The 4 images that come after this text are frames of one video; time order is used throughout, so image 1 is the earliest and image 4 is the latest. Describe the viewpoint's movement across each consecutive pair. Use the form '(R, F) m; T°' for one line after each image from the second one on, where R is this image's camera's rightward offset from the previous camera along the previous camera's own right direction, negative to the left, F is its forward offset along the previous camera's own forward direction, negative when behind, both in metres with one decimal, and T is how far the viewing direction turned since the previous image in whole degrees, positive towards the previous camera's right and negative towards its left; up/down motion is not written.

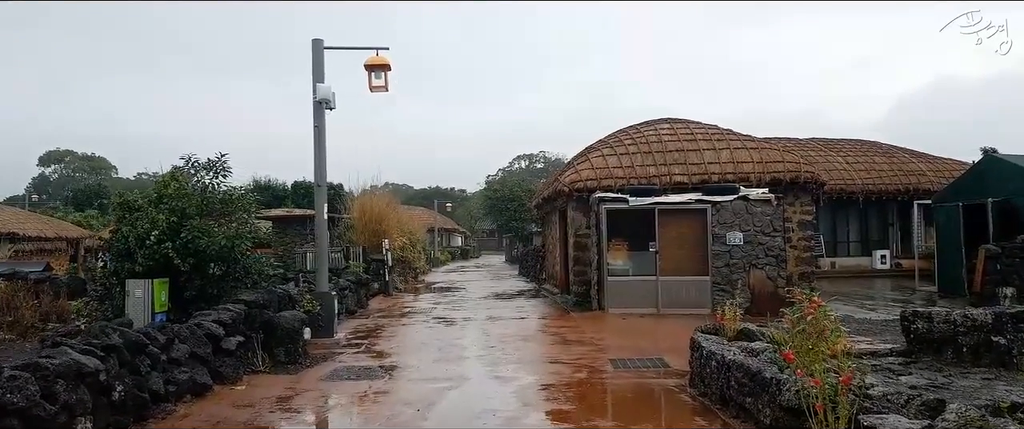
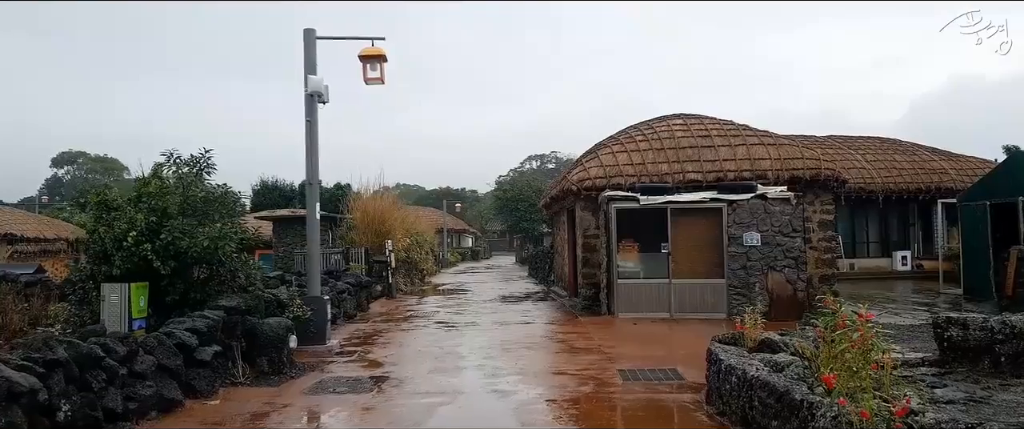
(+0.1, +0.6) m; -1°
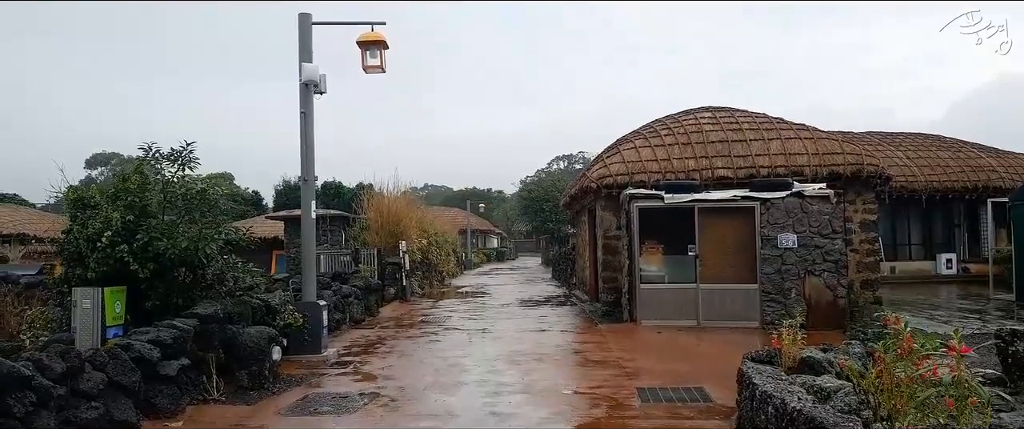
(+0.2, +0.7) m; -2°
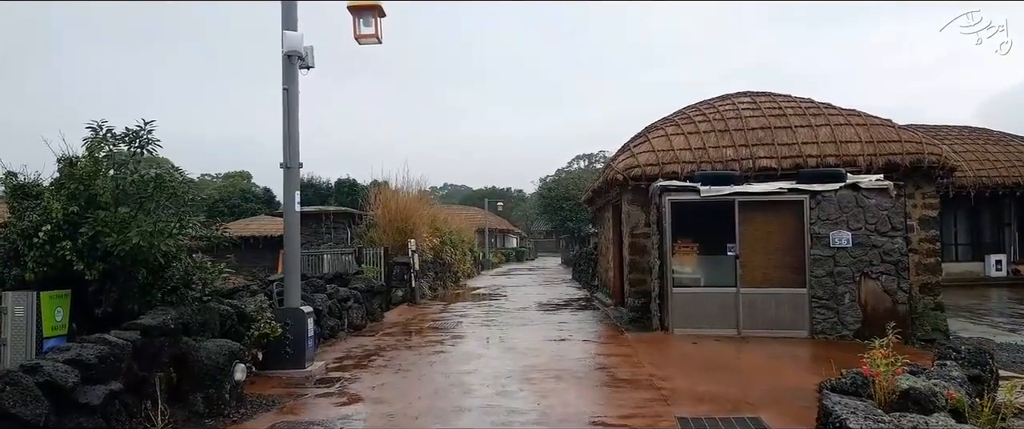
(+0.1, +1.2) m; -2°
